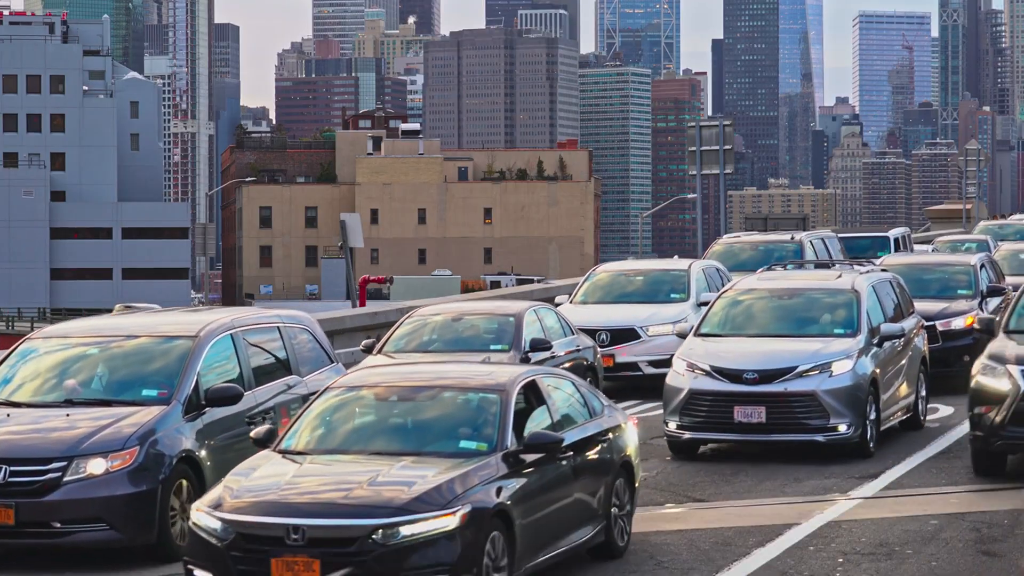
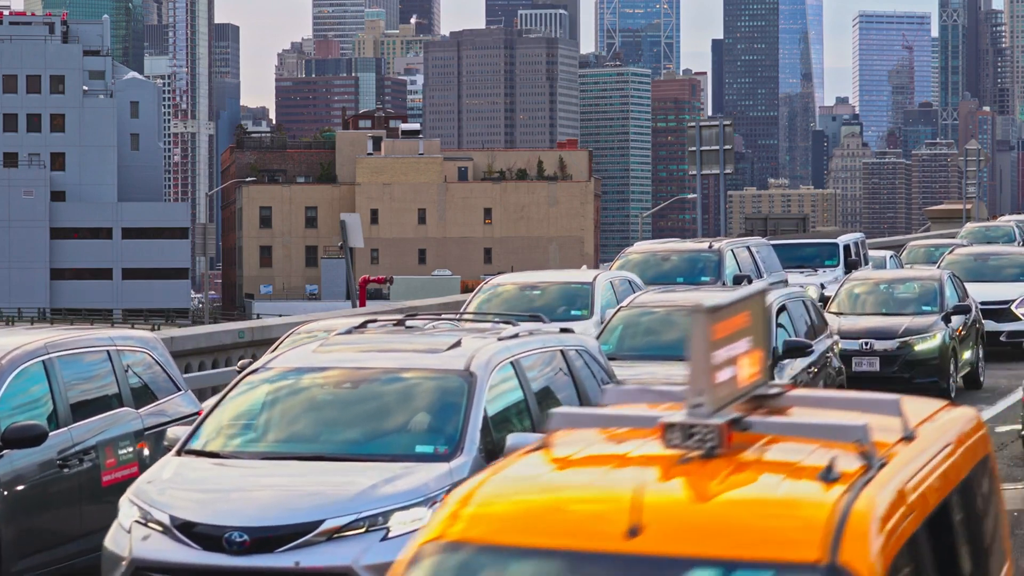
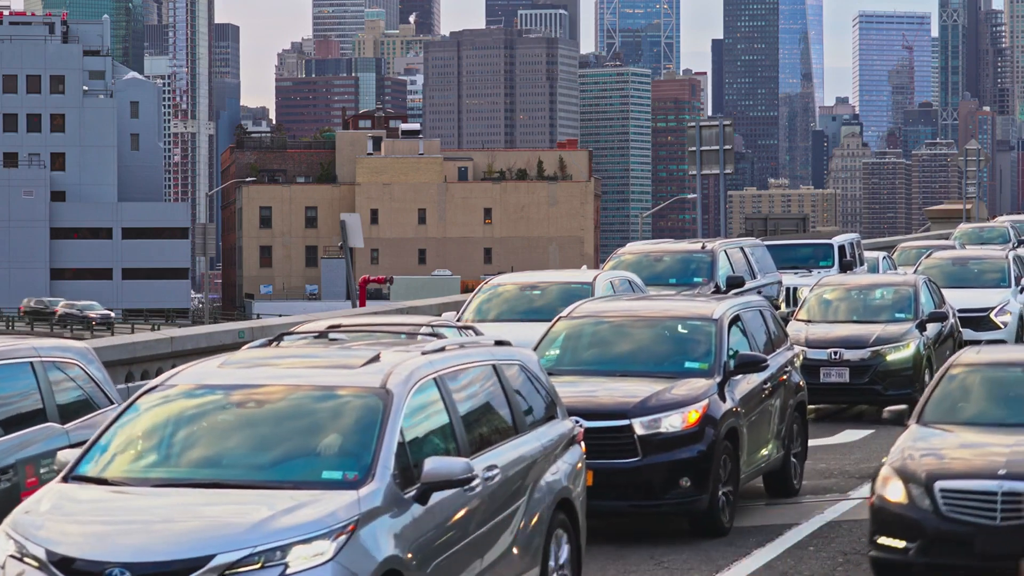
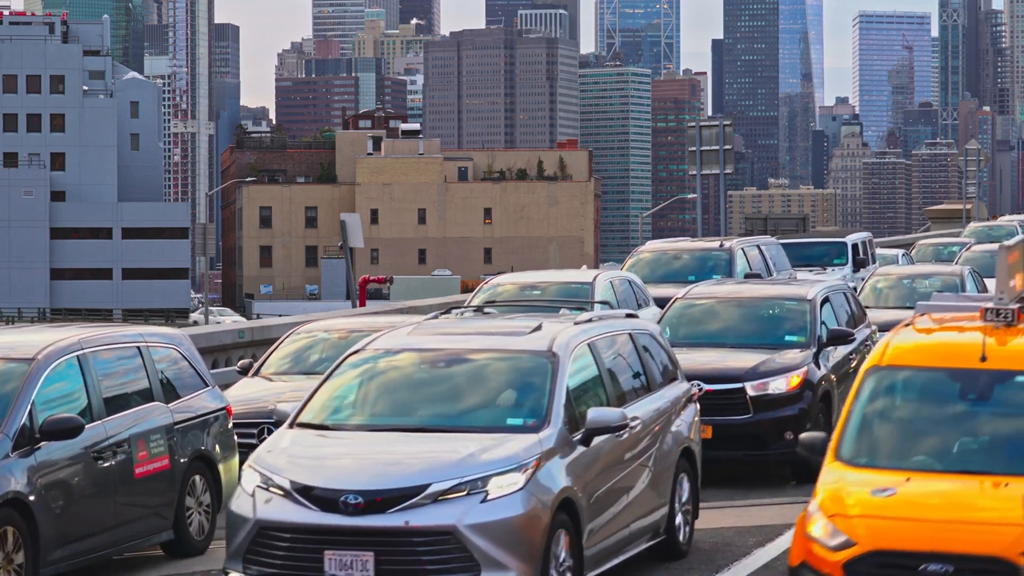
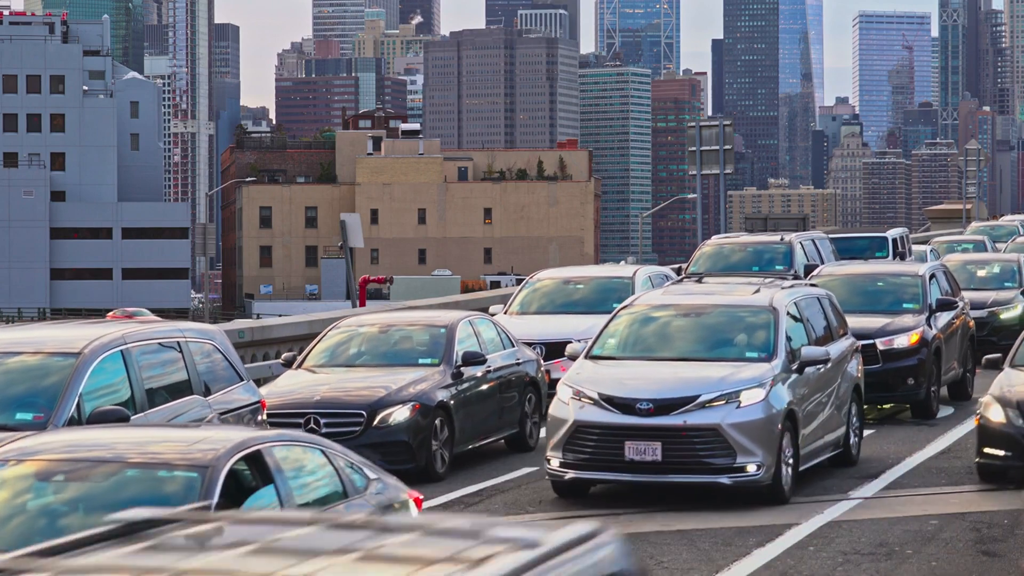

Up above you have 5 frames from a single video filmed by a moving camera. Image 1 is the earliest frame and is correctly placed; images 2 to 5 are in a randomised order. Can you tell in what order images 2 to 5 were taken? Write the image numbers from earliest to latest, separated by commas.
5, 4, 2, 3
